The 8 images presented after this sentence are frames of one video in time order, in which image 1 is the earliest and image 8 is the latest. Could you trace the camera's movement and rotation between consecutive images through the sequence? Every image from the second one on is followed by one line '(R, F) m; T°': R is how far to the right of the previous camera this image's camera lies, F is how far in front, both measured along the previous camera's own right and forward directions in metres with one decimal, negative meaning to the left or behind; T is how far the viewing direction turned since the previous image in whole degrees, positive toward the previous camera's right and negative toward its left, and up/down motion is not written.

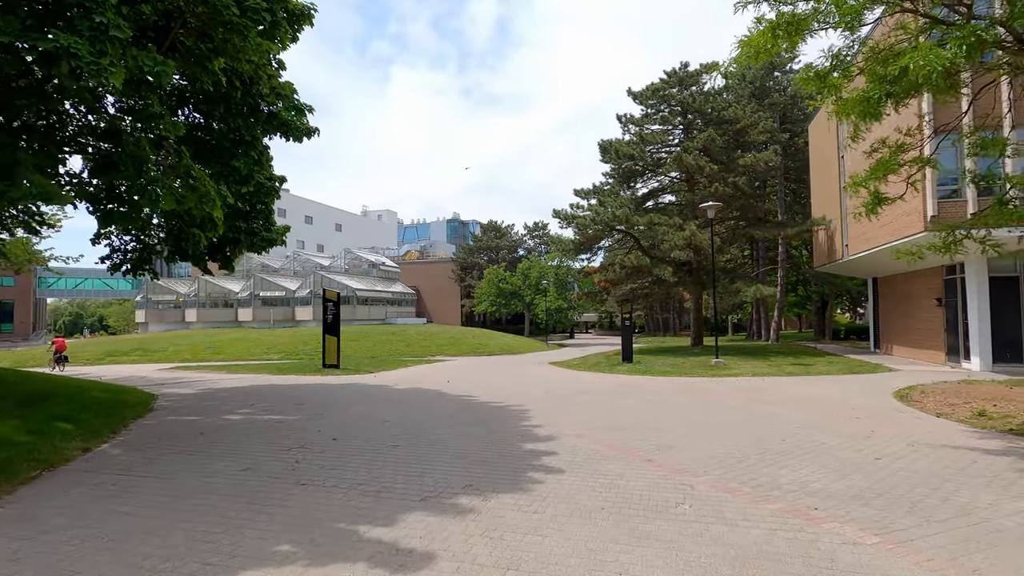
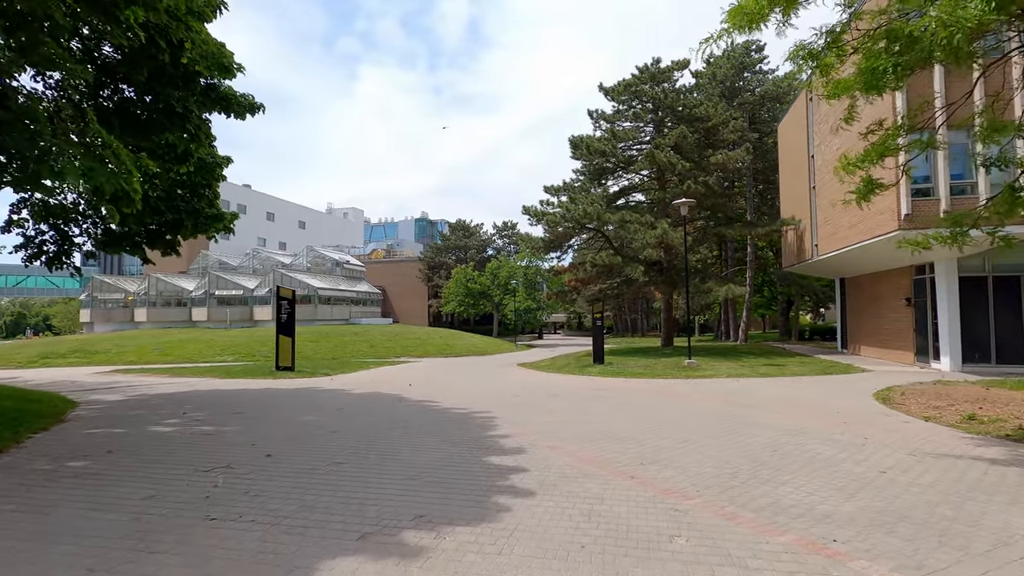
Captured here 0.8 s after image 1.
(+0.1, +1.0) m; +3°
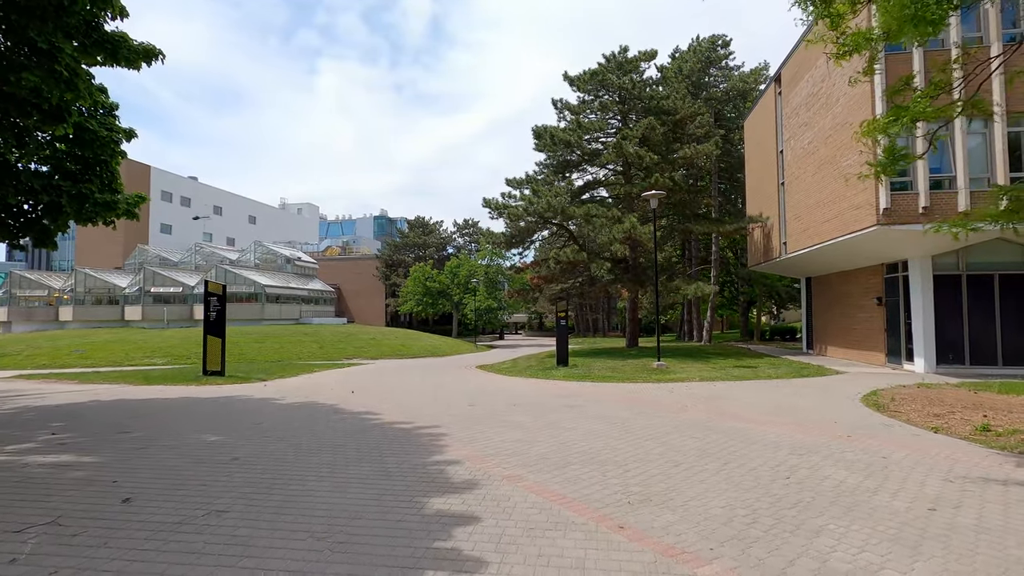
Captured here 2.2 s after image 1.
(+0.1, +1.7) m; +4°
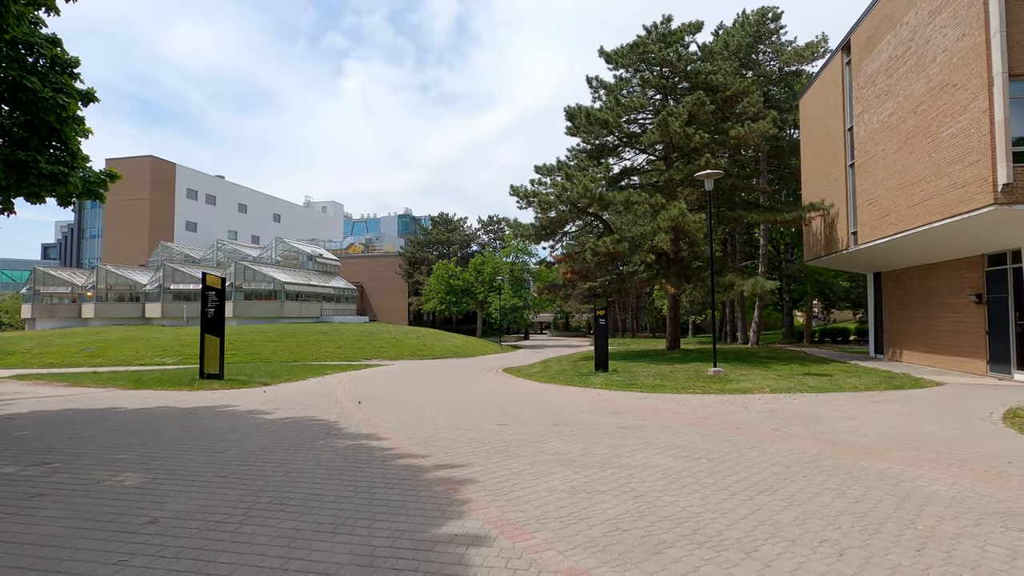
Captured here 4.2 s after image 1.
(-0.3, +2.4) m; -3°
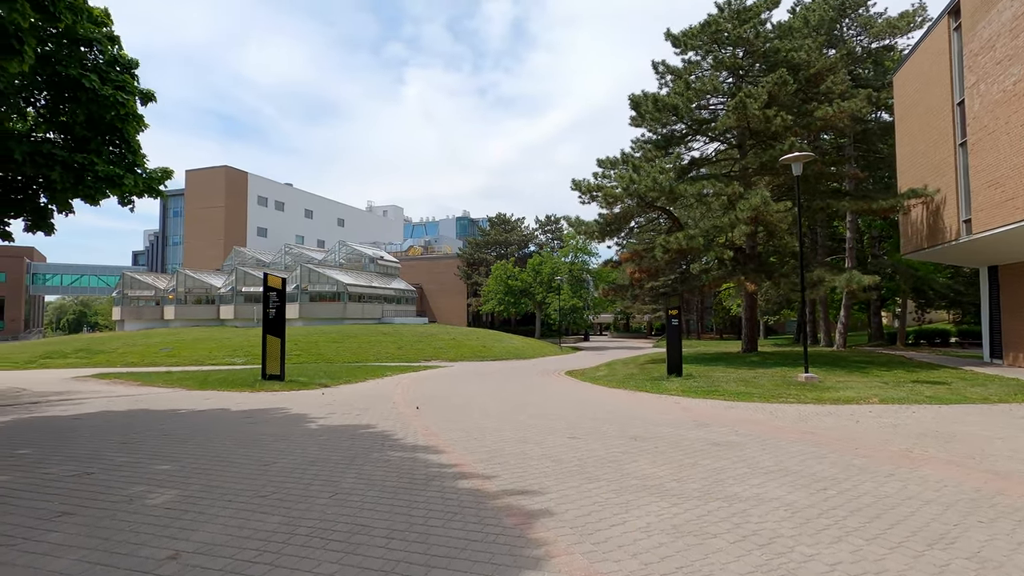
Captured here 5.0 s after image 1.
(-0.2, +1.0) m; -6°
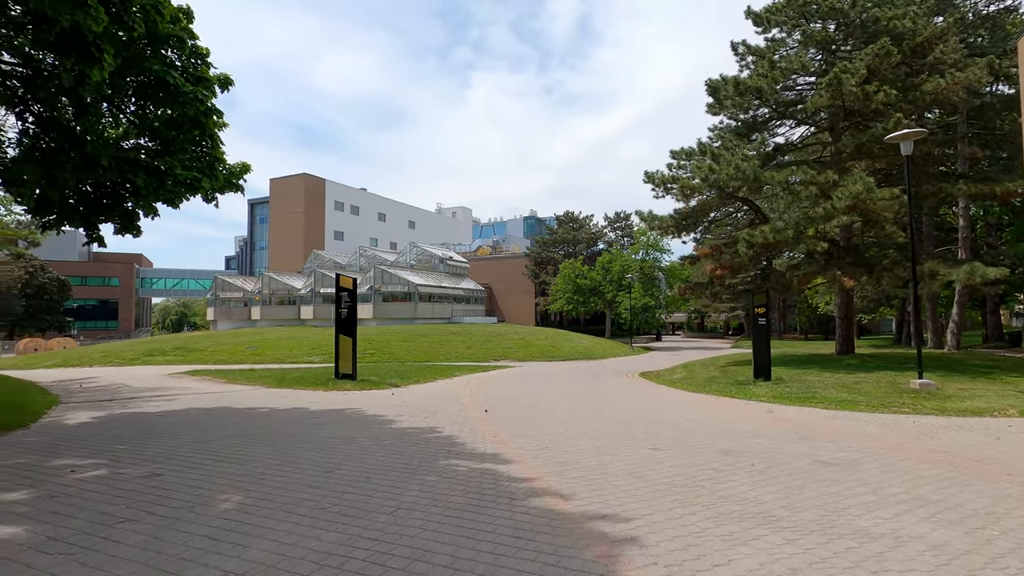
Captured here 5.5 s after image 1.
(-0.1, +0.6) m; -7°
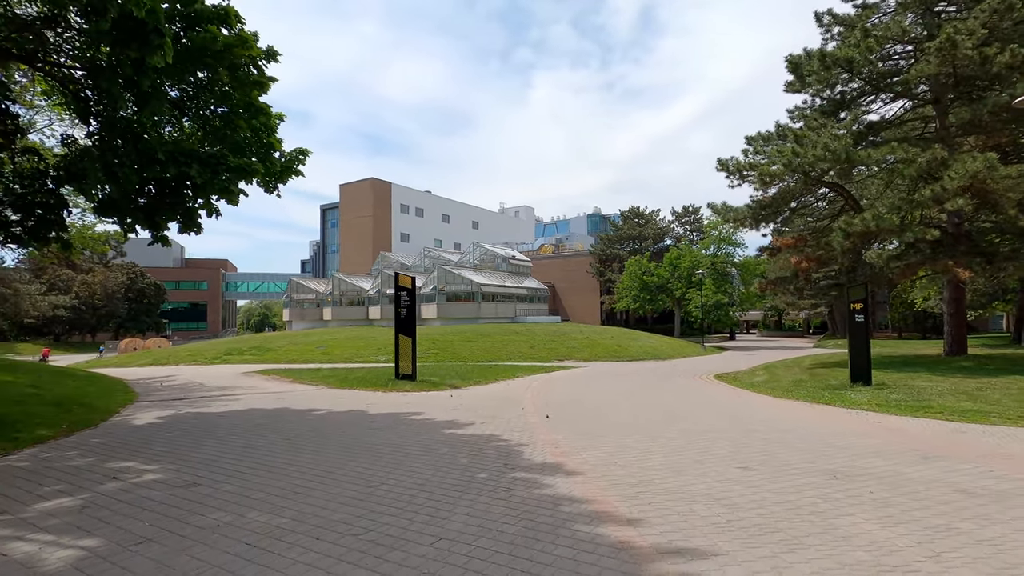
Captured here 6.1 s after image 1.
(0.0, +0.8) m; -7°
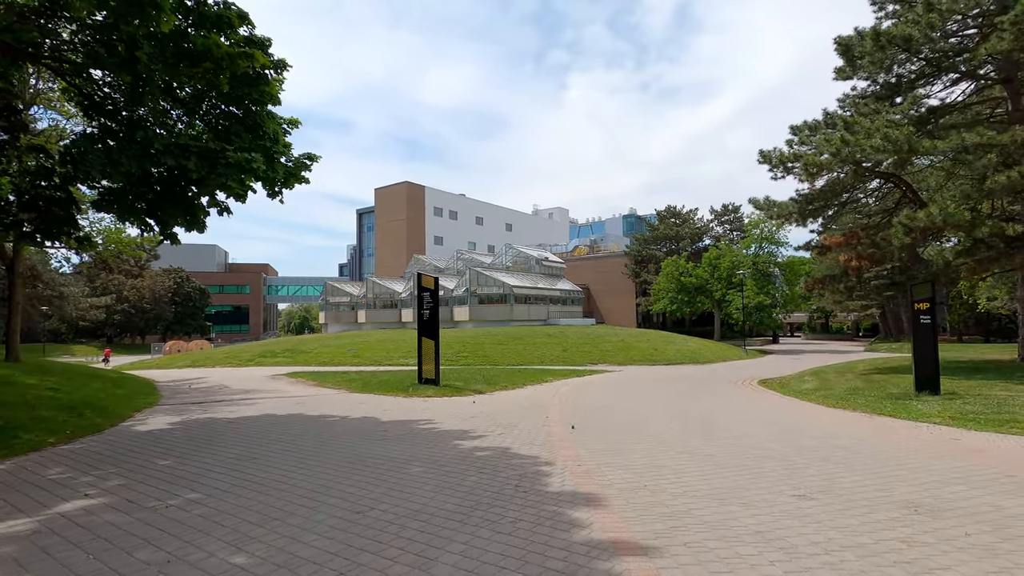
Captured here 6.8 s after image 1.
(+0.3, +0.9) m; -4°
